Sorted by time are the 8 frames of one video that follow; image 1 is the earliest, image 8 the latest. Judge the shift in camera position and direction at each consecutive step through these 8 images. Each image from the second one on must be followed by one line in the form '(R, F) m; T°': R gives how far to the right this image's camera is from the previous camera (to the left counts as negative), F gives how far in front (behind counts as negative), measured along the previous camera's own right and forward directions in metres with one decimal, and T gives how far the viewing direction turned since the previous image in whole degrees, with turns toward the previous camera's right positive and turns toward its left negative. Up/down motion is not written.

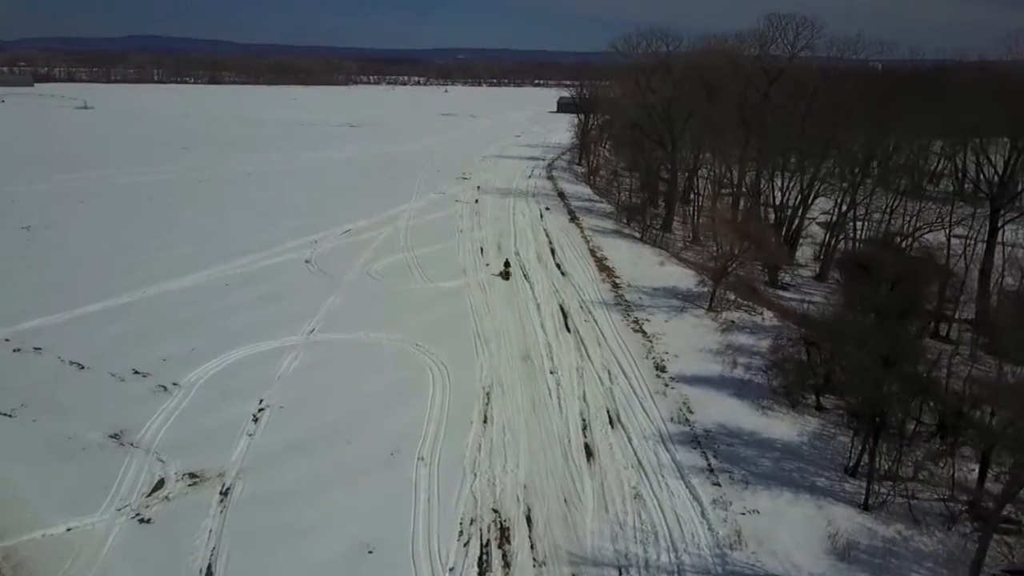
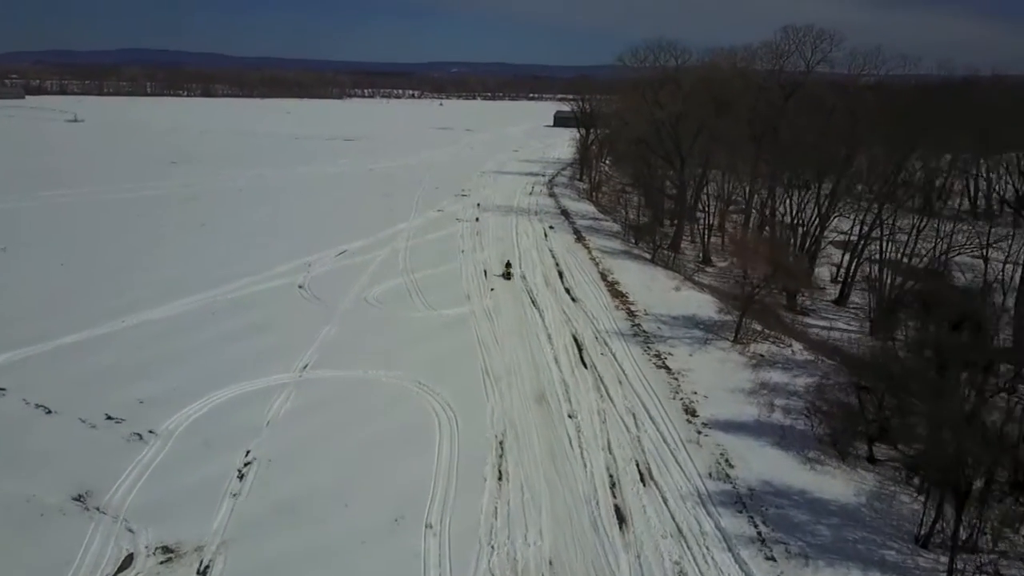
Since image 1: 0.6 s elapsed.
(-0.4, +1.4) m; +1°
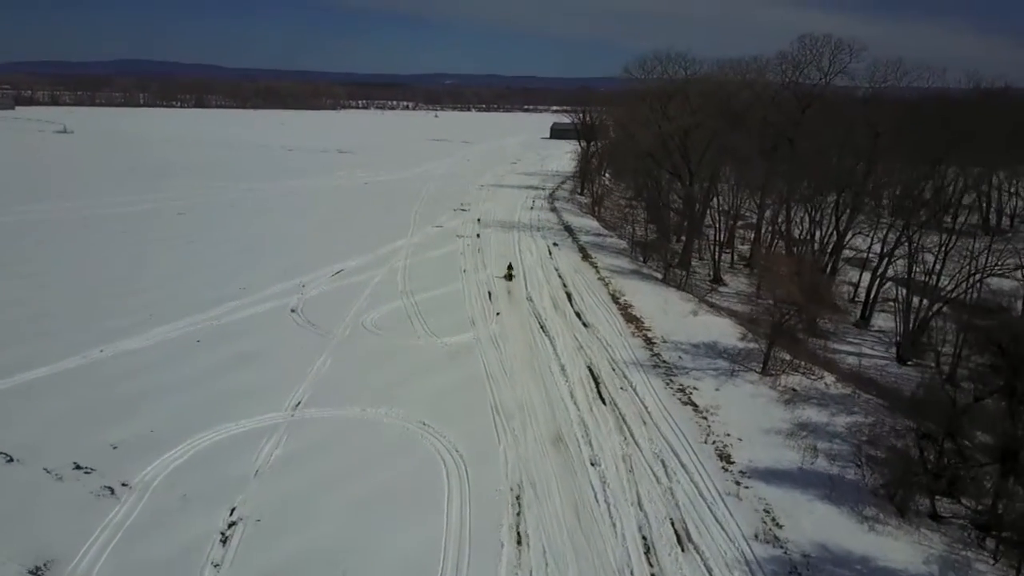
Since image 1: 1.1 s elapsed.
(-0.4, +1.3) m; 0°
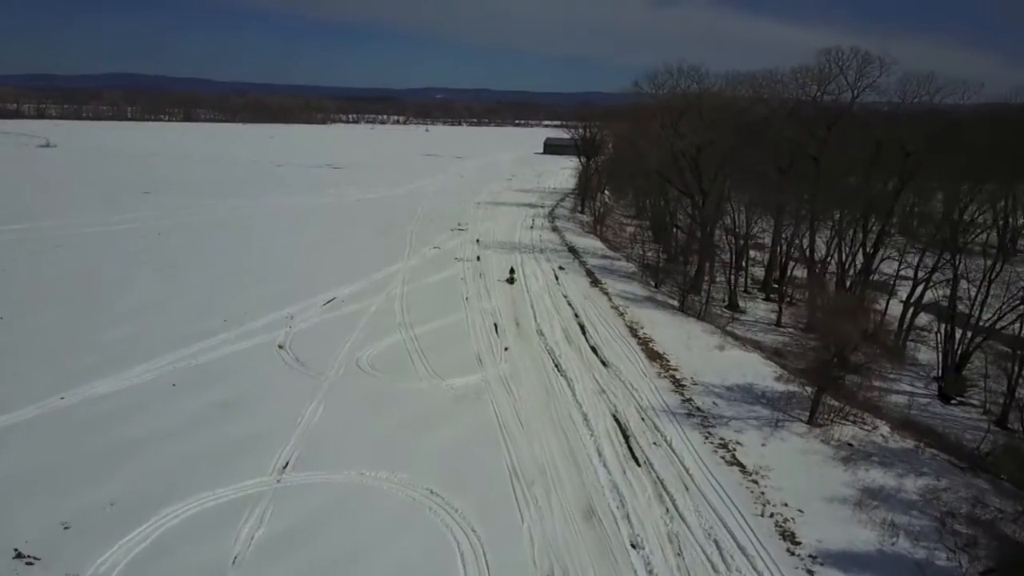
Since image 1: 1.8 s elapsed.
(-0.5, +1.8) m; +1°
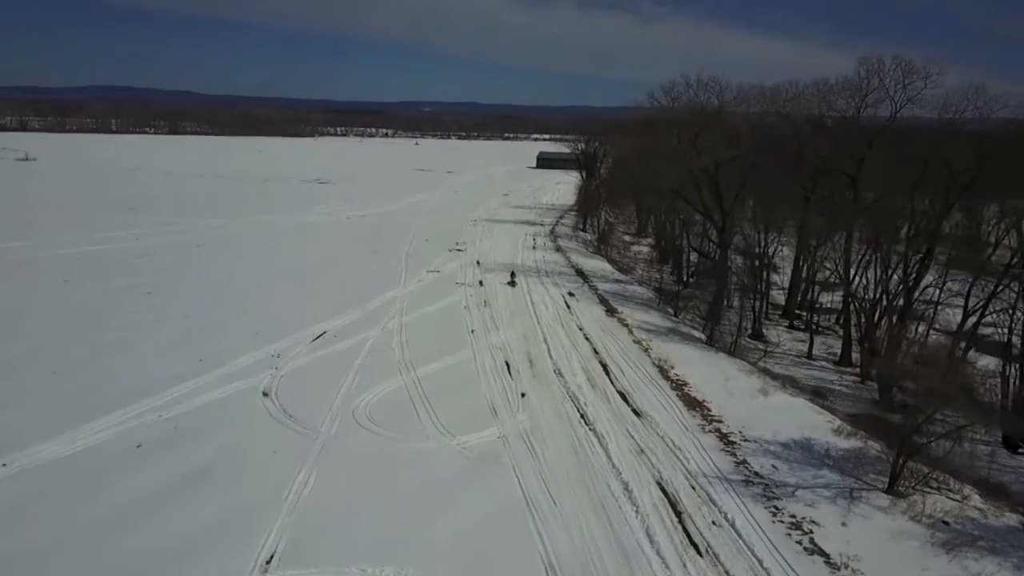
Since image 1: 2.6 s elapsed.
(-0.7, +2.2) m; +1°
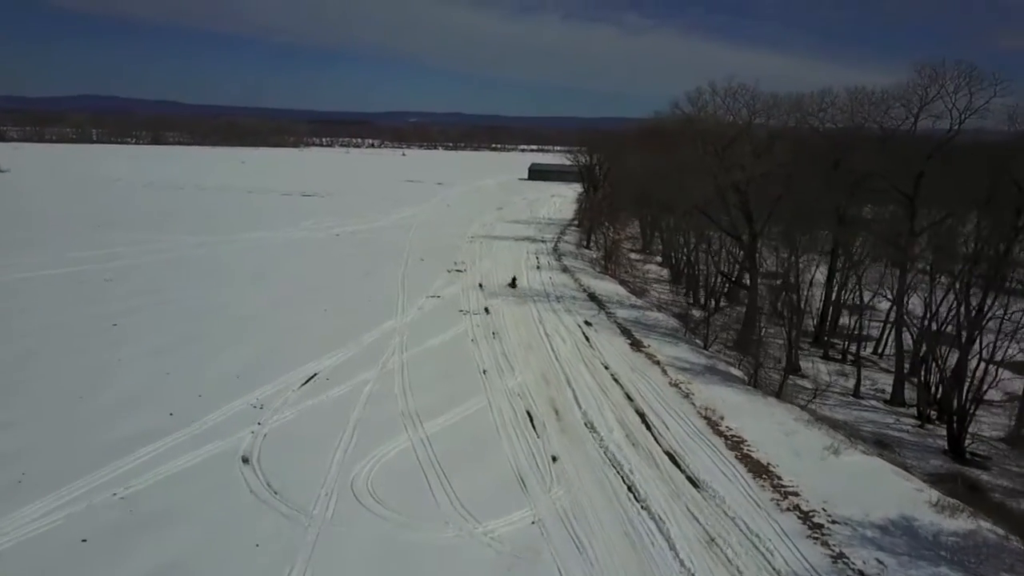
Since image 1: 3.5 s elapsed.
(-0.8, +2.6) m; +1°
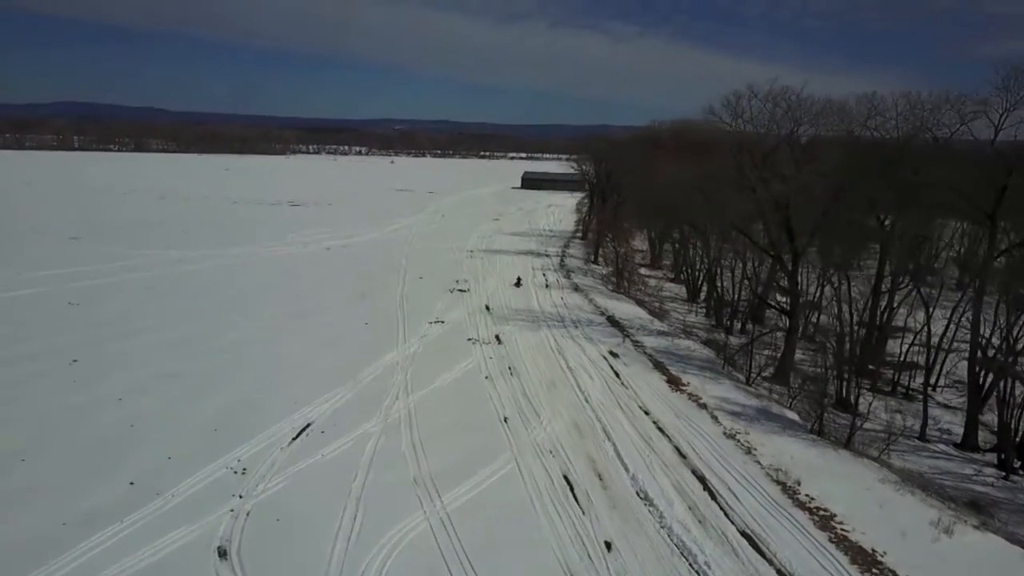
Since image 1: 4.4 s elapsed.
(-0.9, +2.7) m; +1°
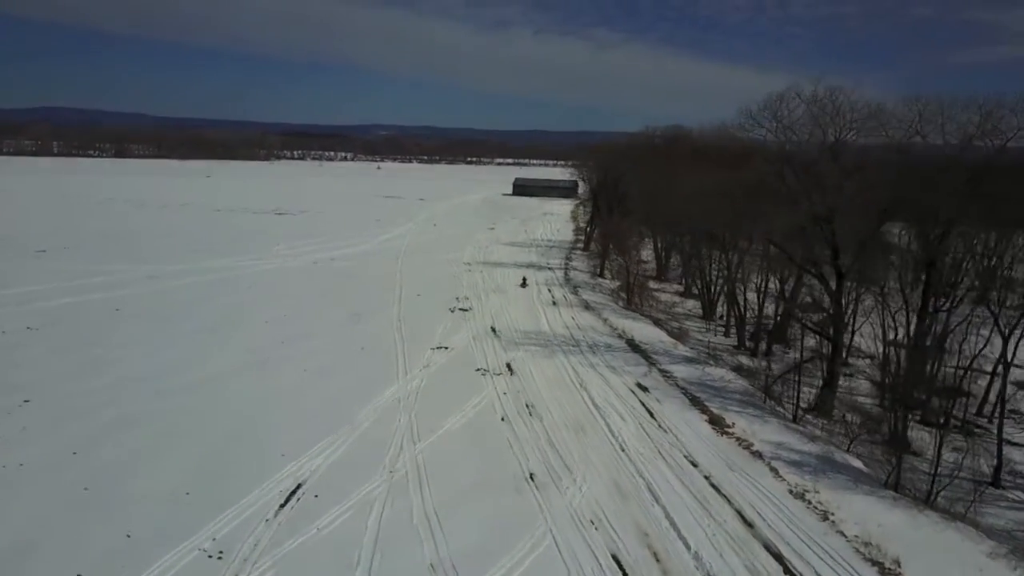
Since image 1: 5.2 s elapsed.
(-0.8, +2.4) m; +1°
